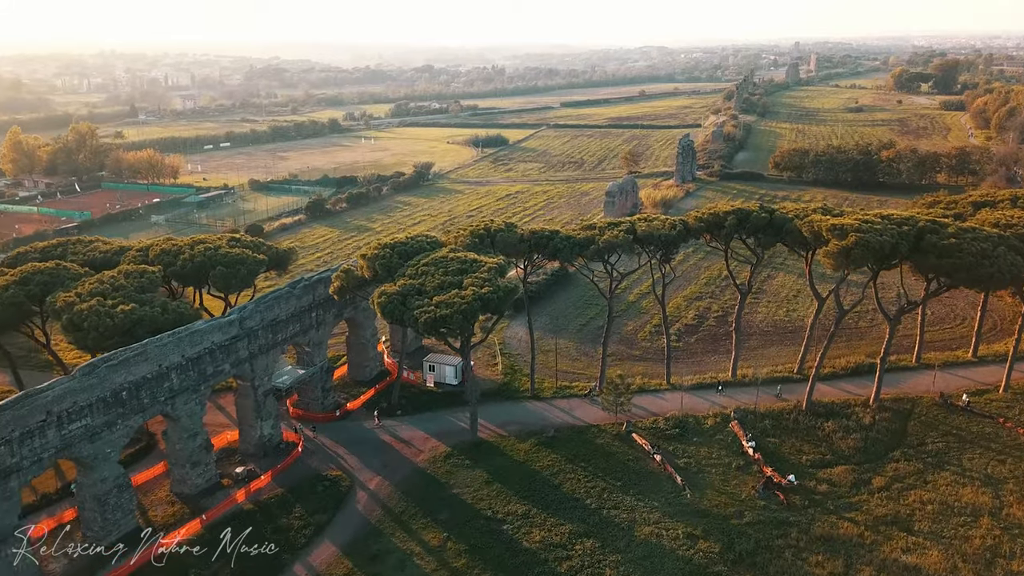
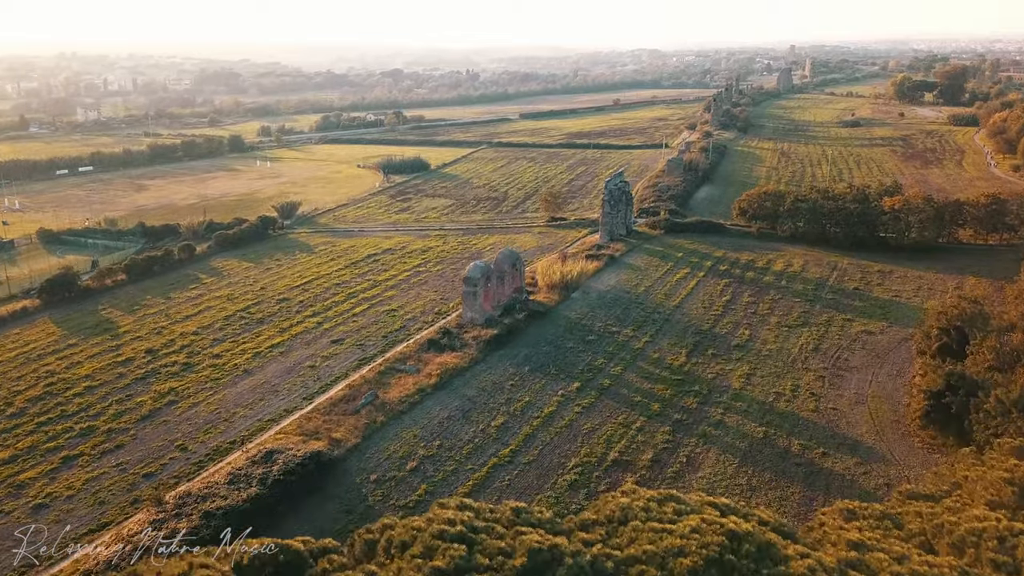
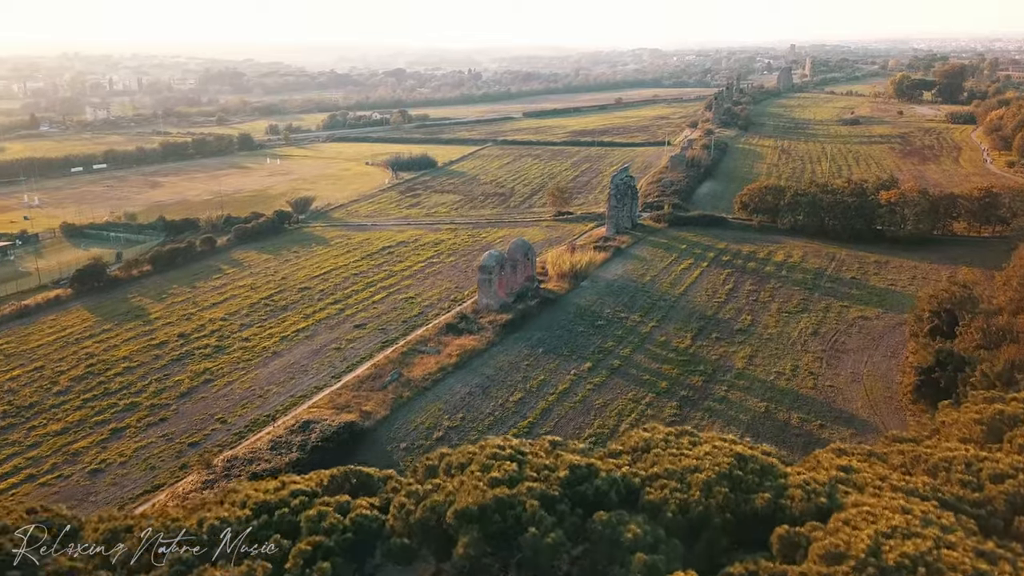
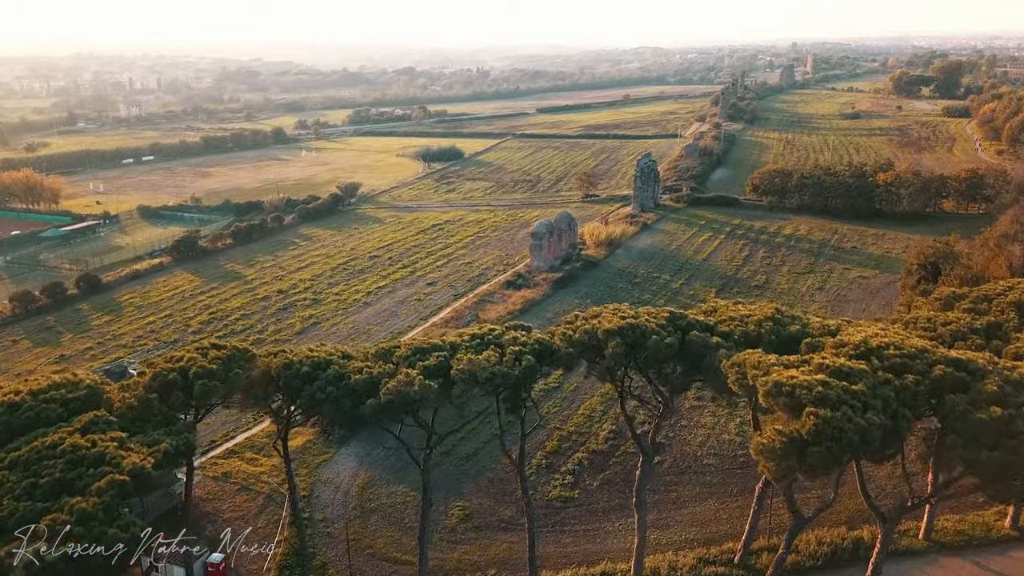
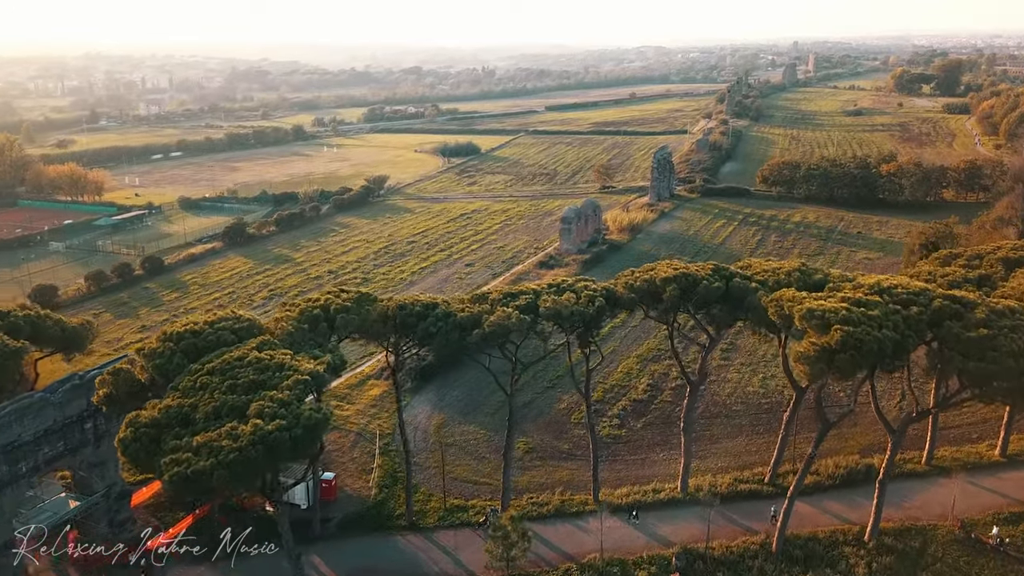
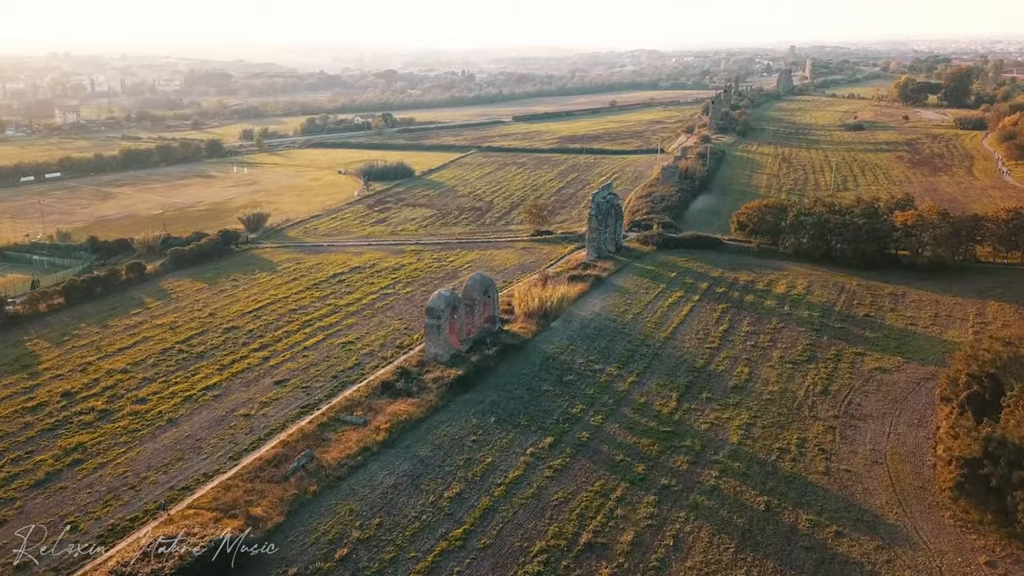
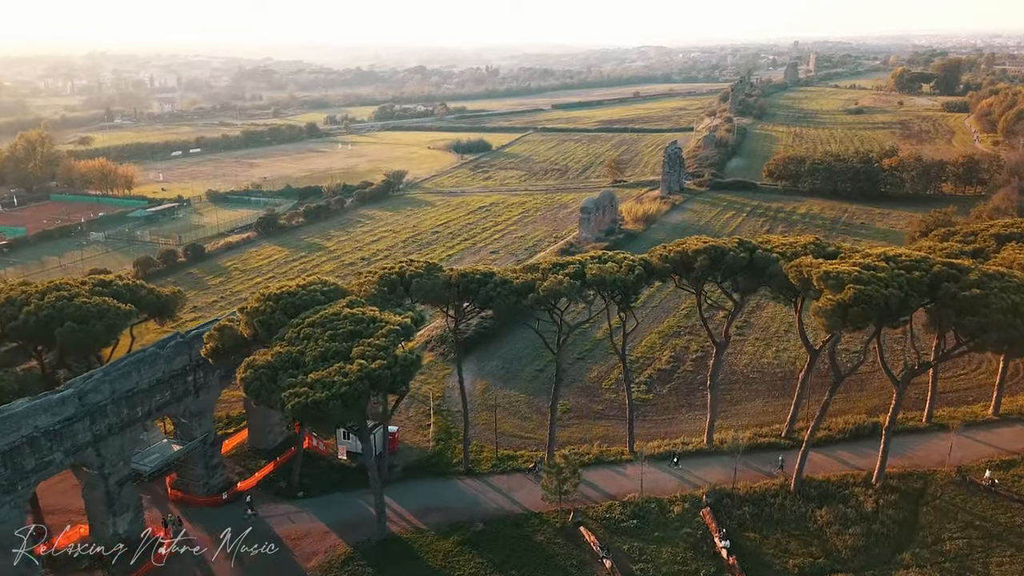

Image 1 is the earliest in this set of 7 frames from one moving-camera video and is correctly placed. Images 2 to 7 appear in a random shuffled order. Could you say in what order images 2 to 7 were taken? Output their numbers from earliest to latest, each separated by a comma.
7, 5, 4, 3, 2, 6
